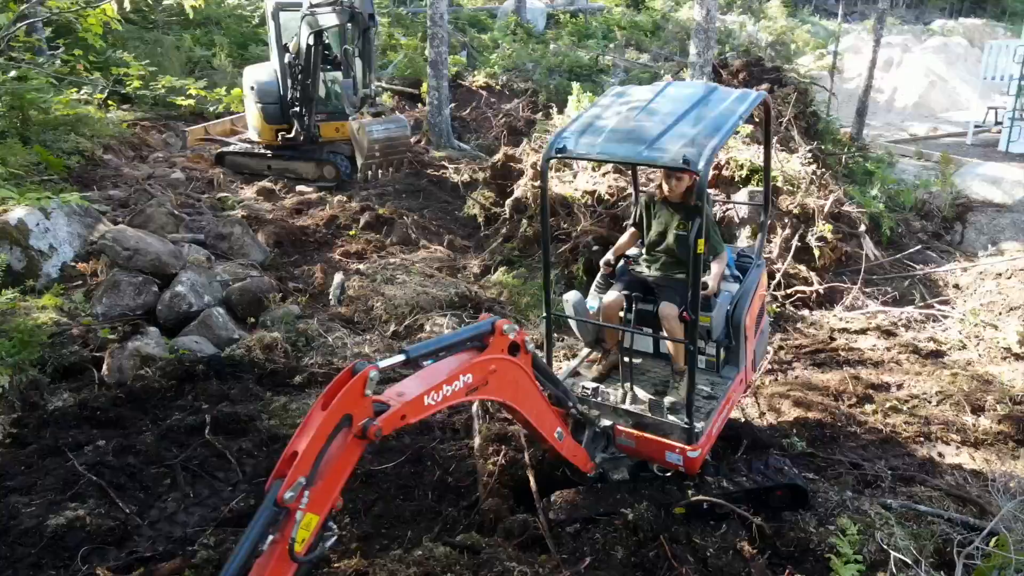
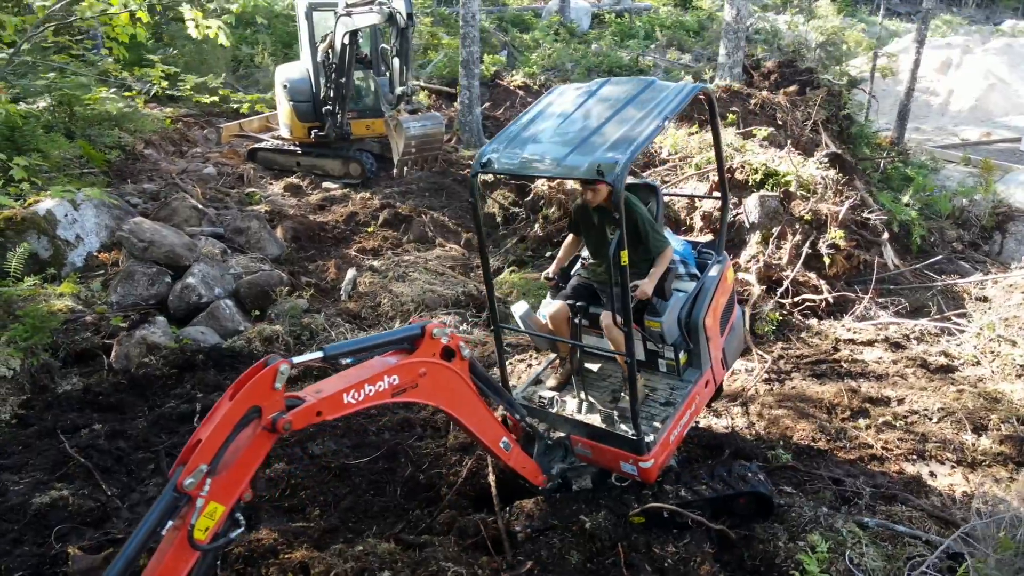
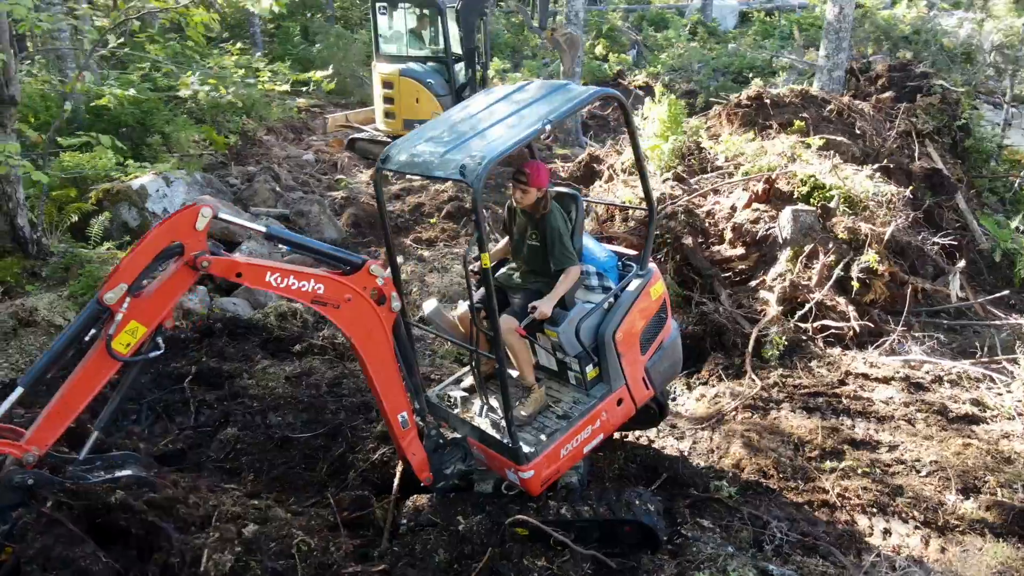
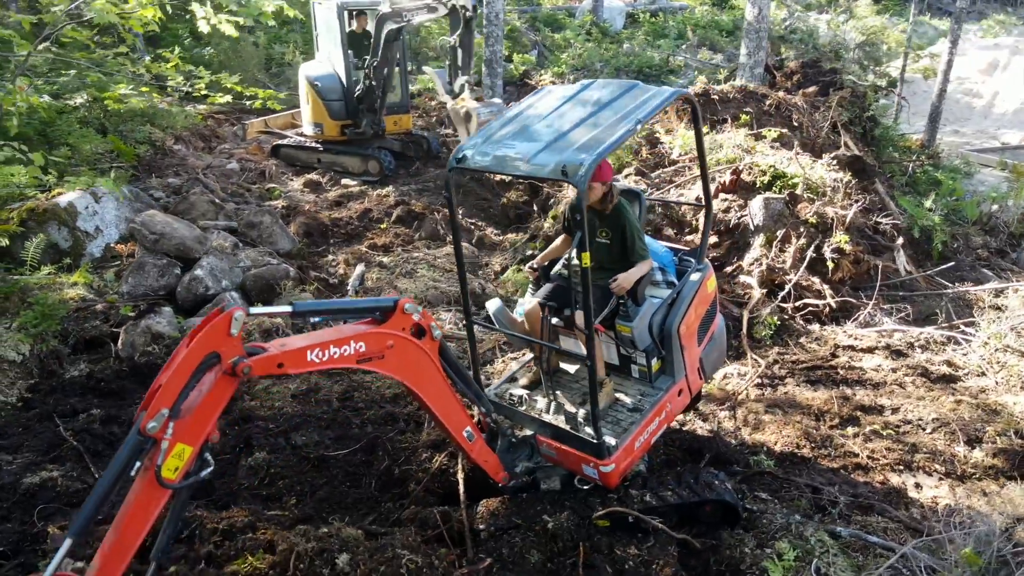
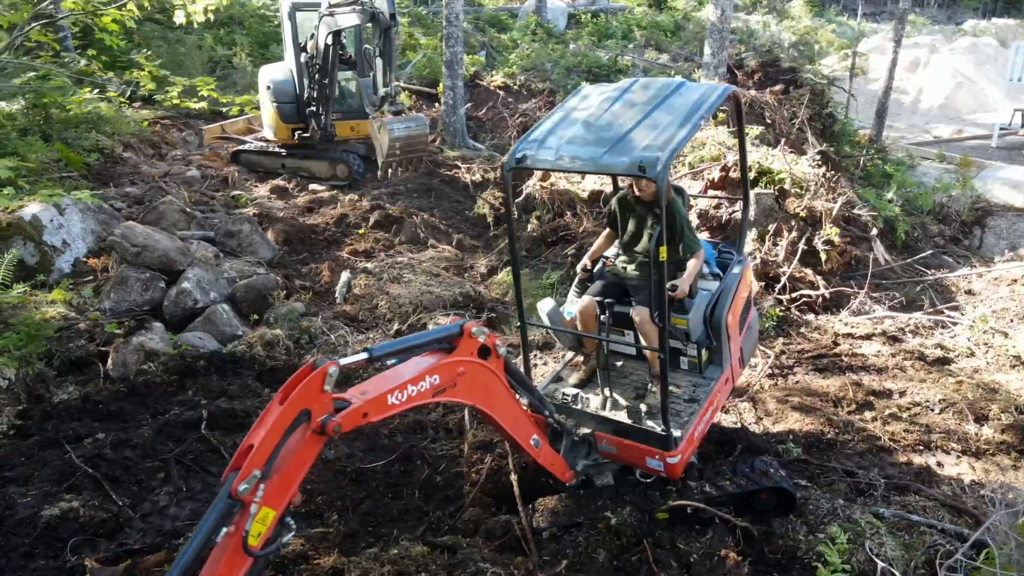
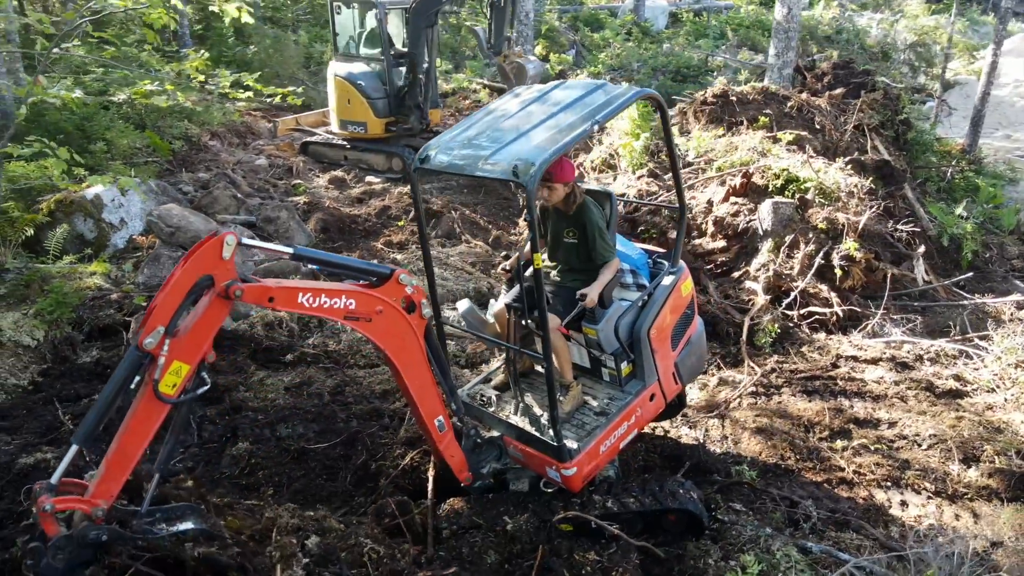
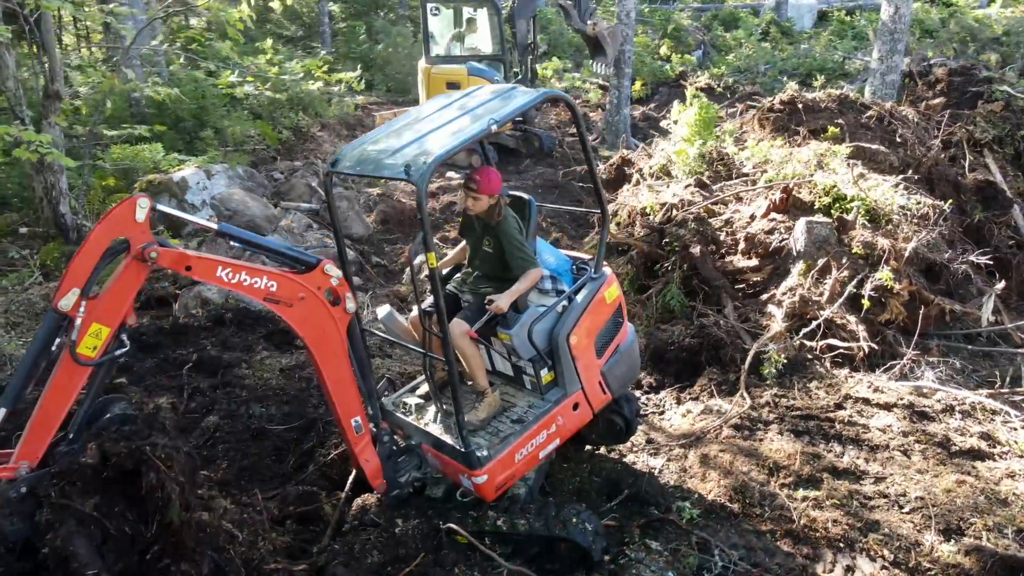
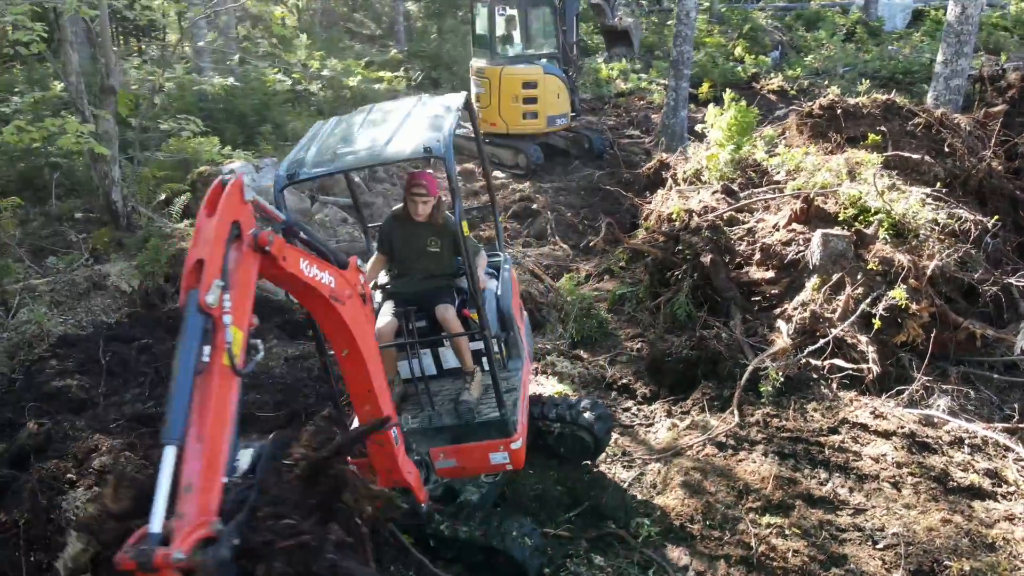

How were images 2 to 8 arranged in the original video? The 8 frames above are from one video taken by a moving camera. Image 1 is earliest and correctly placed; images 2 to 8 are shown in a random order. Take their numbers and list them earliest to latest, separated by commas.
5, 2, 4, 6, 3, 7, 8
